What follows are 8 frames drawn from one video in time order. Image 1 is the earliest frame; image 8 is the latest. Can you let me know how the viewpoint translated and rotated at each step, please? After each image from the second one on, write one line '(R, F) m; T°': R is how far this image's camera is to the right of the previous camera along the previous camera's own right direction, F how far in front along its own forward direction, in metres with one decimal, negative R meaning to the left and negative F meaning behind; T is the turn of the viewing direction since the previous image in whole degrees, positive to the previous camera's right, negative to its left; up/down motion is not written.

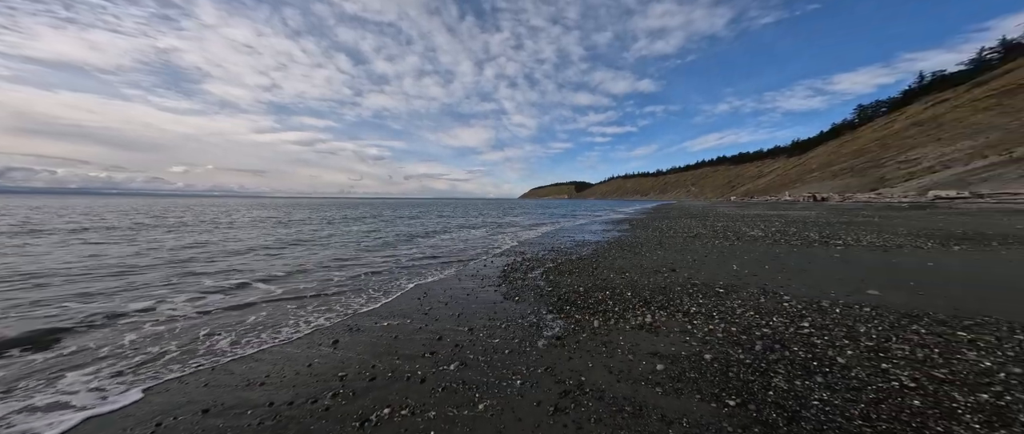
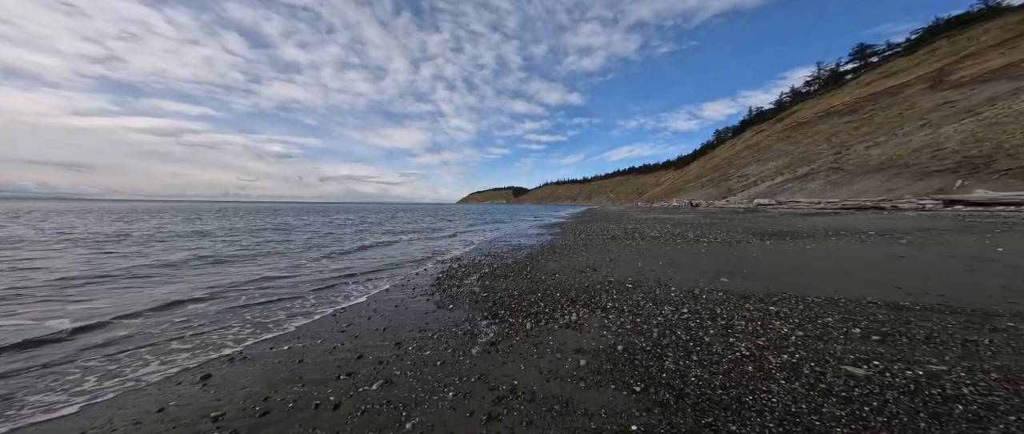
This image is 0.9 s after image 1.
(+0.7, 0.0) m; +13°
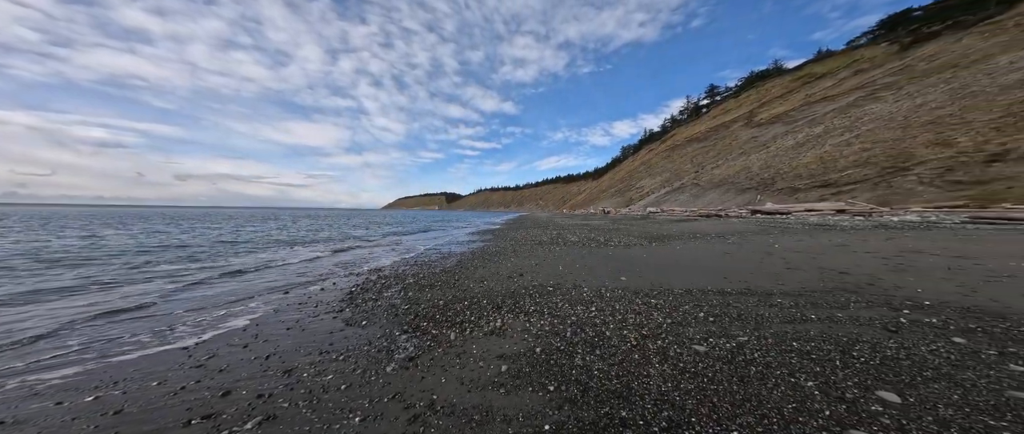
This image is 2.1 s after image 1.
(+0.5, -0.2) m; +13°
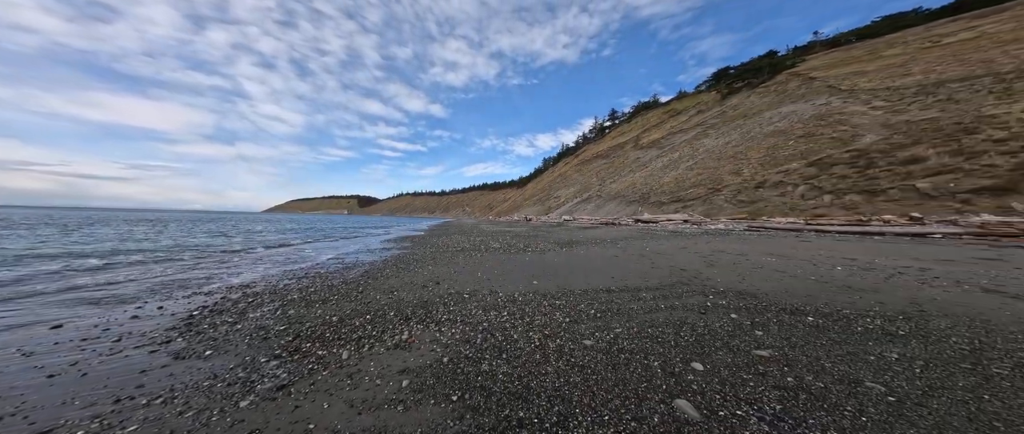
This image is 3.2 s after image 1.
(+0.4, 0.0) m; +15°
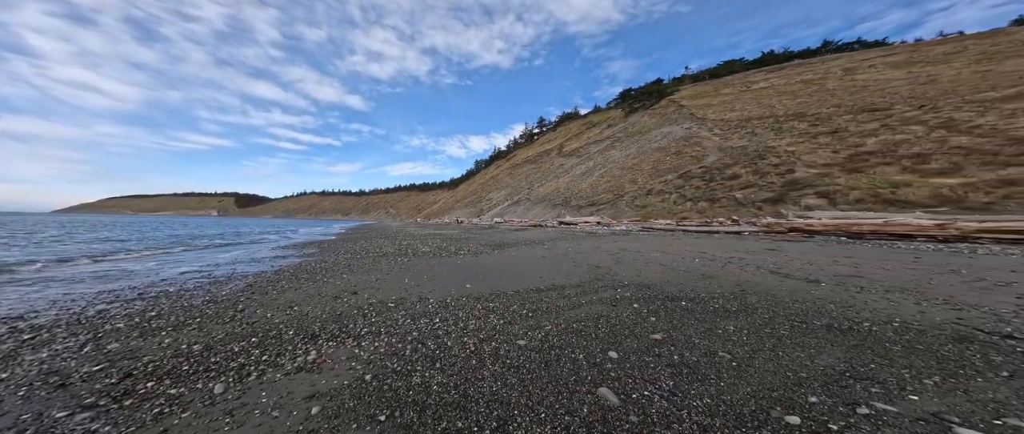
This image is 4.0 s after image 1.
(-0.1, 0.0) m; +14°
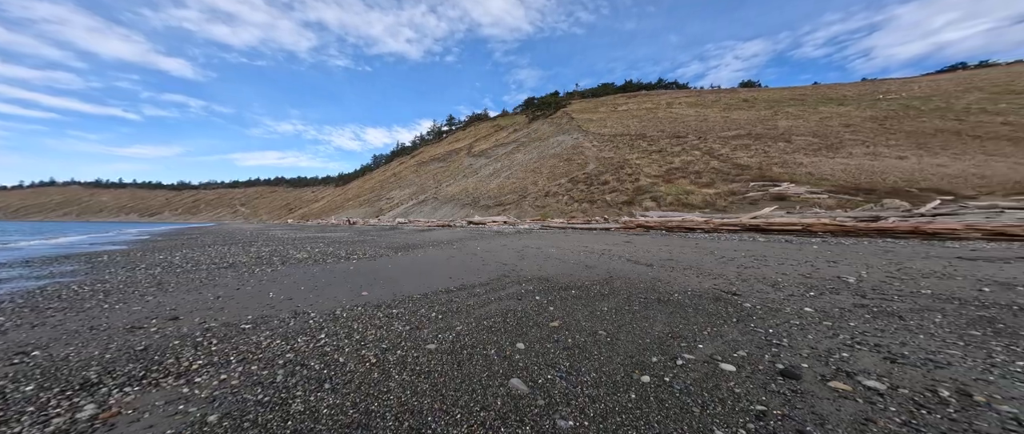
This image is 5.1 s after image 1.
(-0.1, 0.0) m; +19°
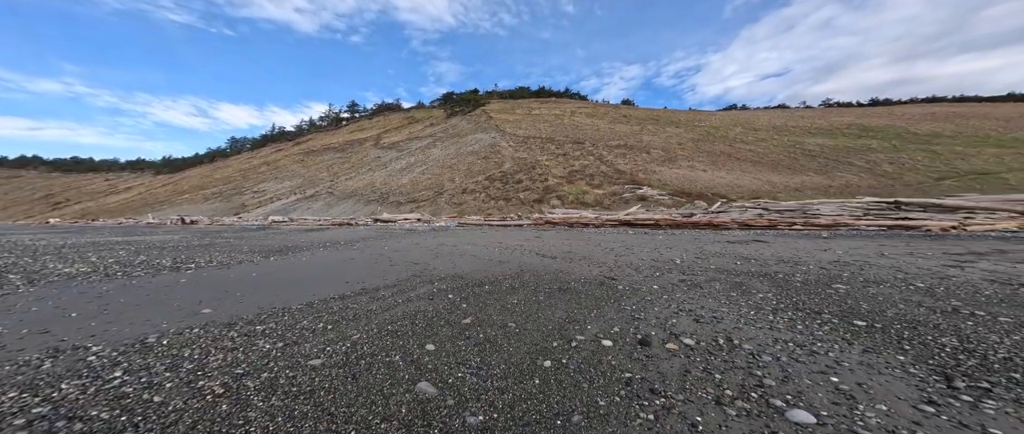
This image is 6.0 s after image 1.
(+0.2, 0.0) m; +17°
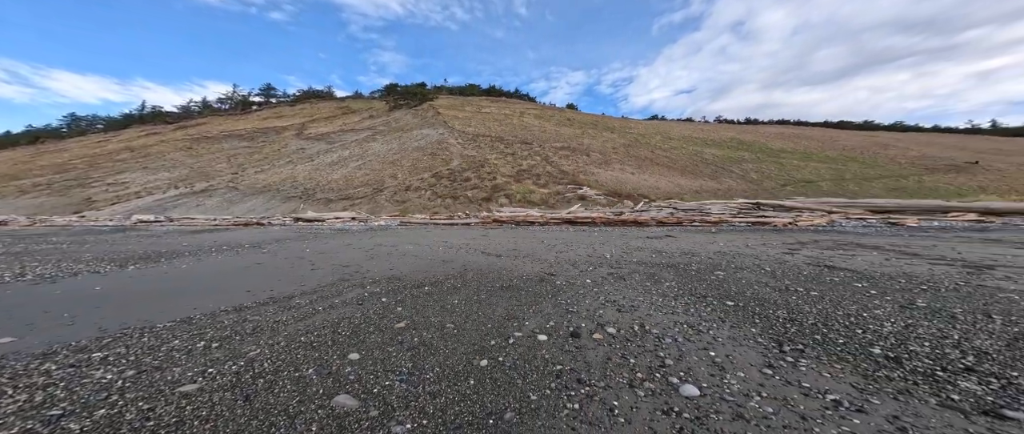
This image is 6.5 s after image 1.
(+0.1, 0.0) m; +11°
